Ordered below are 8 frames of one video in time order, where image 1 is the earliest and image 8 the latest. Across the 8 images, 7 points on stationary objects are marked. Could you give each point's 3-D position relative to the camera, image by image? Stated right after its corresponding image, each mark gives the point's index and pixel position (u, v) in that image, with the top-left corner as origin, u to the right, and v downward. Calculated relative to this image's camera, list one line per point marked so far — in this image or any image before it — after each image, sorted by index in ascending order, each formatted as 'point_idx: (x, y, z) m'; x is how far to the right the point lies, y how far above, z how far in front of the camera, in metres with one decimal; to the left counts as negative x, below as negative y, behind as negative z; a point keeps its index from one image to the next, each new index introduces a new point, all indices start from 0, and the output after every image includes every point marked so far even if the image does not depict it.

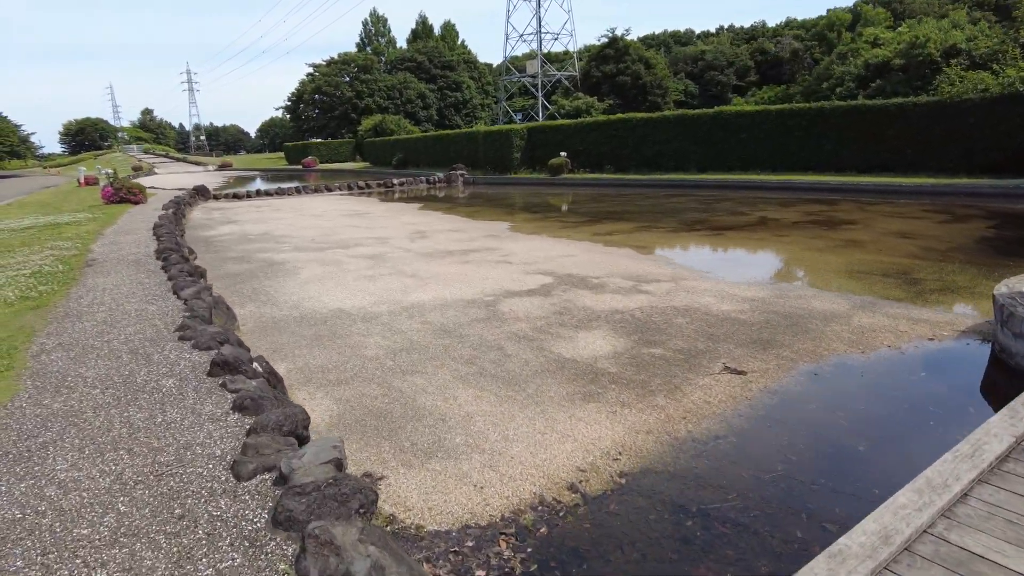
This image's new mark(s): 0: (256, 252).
0: (-3.8, +0.5, +9.6) m
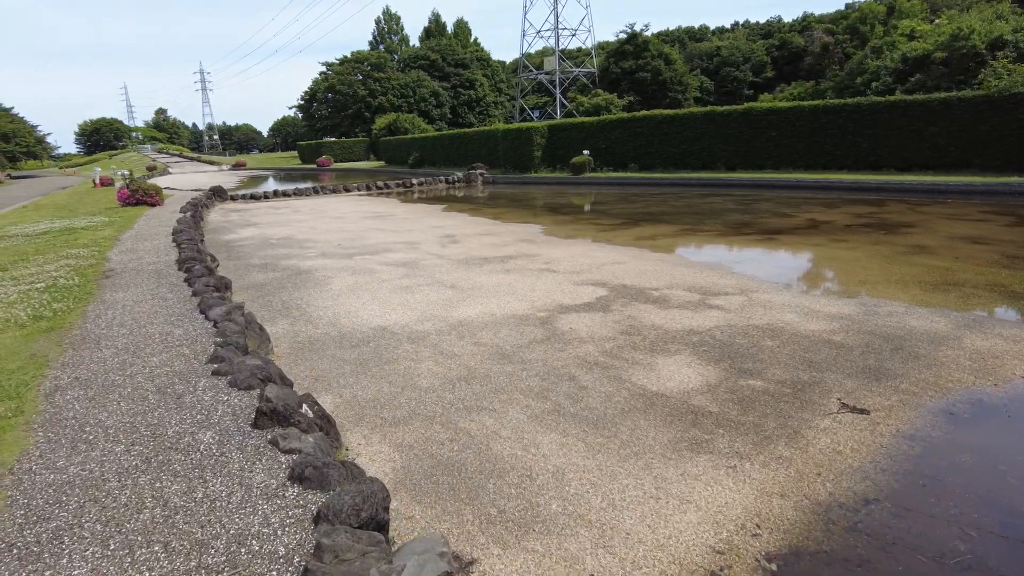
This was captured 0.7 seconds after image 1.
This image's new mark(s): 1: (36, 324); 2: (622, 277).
0: (-3.3, +0.4, +9.1) m
1: (-3.4, -0.3, +4.6) m
2: (+1.2, +0.1, +7.1) m
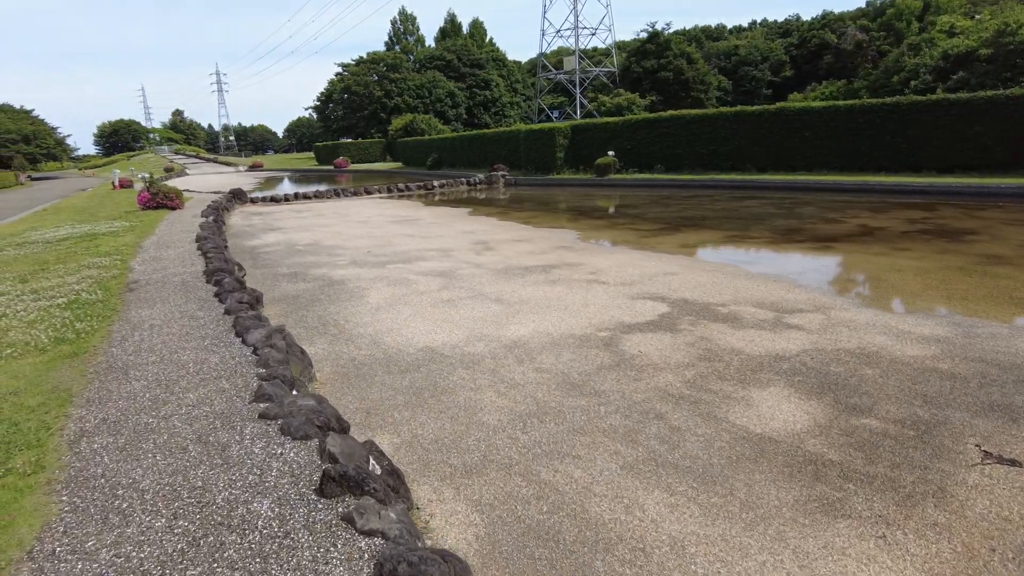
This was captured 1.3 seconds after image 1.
0: (-2.7, +0.3, +8.6) m
1: (-2.9, -0.4, +4.1) m
2: (+1.7, -0.1, +6.6) m
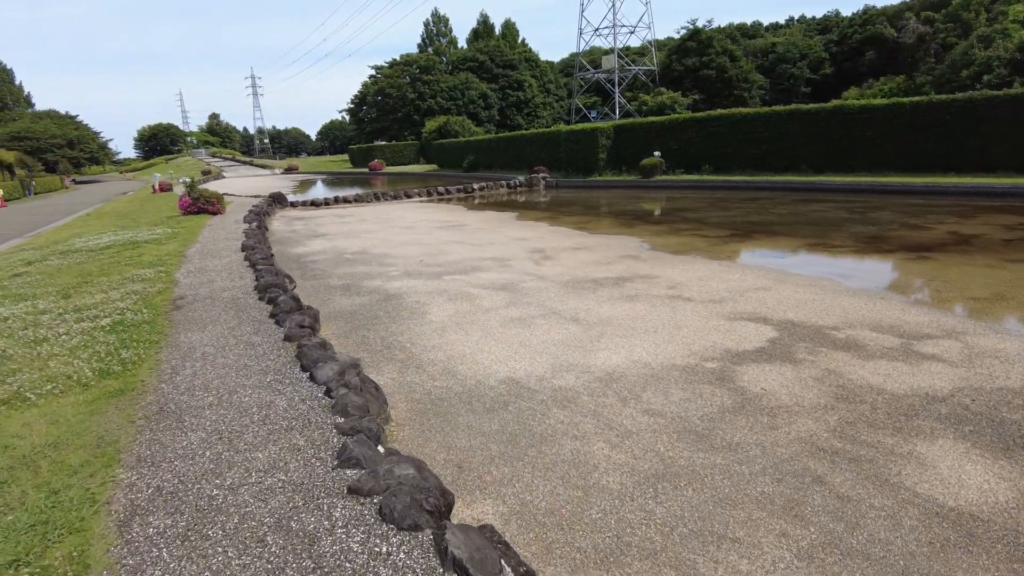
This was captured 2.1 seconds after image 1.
0: (-1.9, +0.1, +8.1) m
1: (-2.3, -0.5, +3.6) m
2: (+2.4, -0.2, +5.9) m
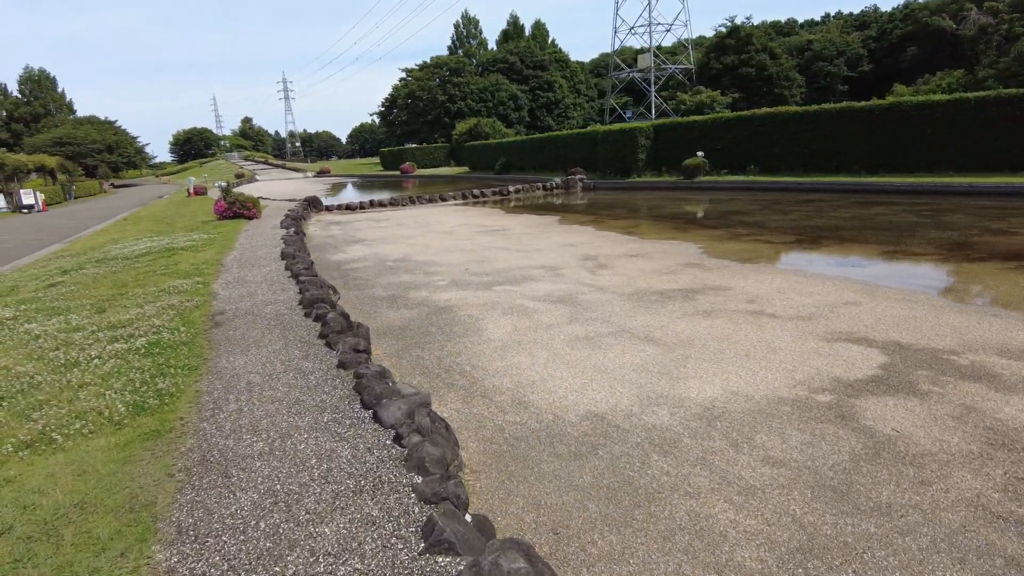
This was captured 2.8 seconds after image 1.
0: (-1.3, 0.0, +7.6) m
1: (-1.8, -0.7, +3.2) m
2: (+3.0, -0.4, +5.2) m
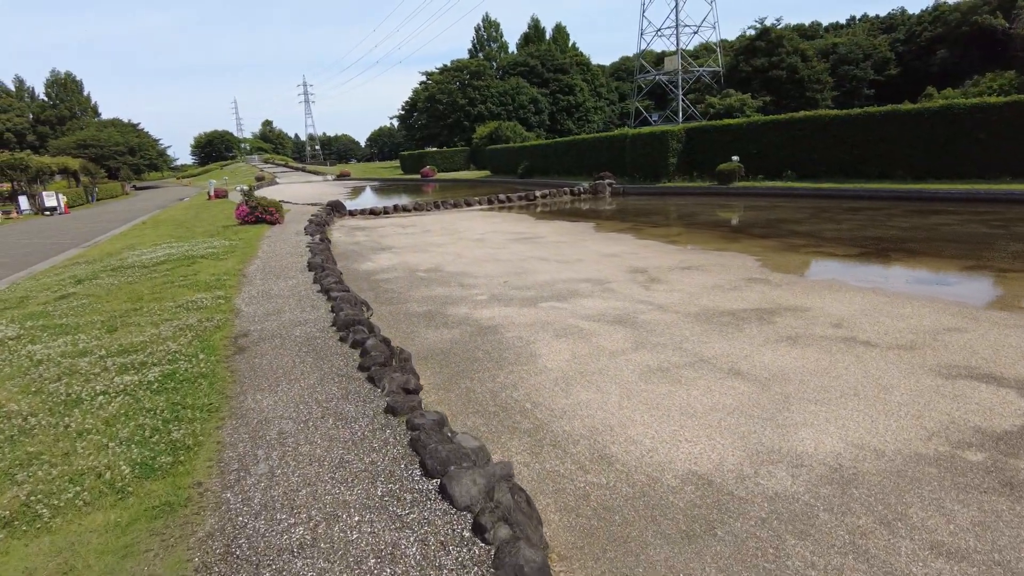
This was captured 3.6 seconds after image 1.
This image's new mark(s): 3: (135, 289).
0: (-0.7, -0.2, +7.0) m
1: (-1.5, -0.8, +2.6) m
2: (+3.5, -0.5, +4.5) m
3: (-4.1, 0.0, +7.0) m
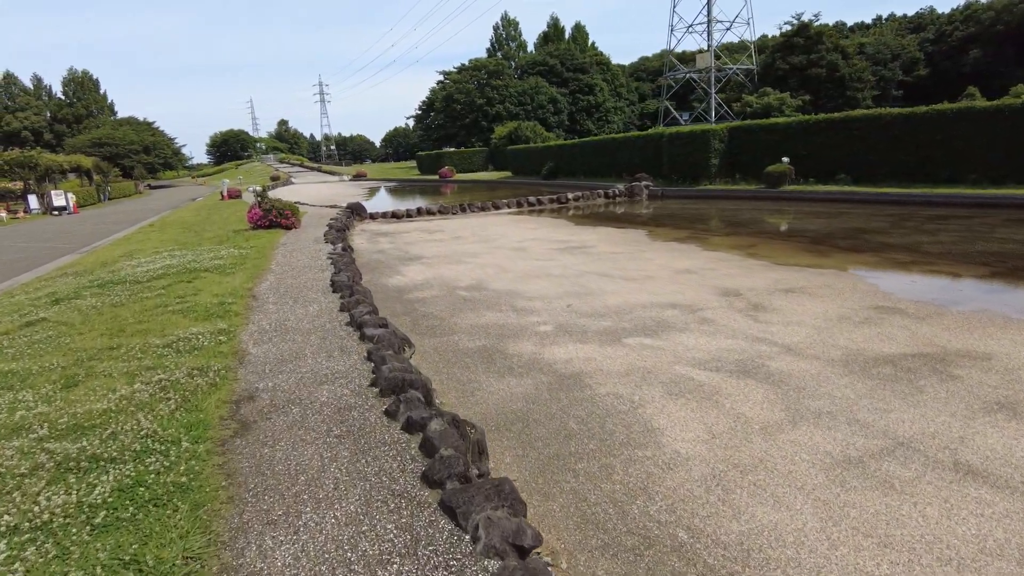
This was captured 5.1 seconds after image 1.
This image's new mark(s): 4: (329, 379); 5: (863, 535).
0: (-0.1, -0.5, +5.6) m
1: (-0.9, -1.0, +1.1) m
2: (+4.1, -0.8, +2.9) m
3: (-3.5, -0.2, +5.6) m
4: (-1.1, -0.5, +3.8) m
5: (+1.4, -1.0, +2.7) m
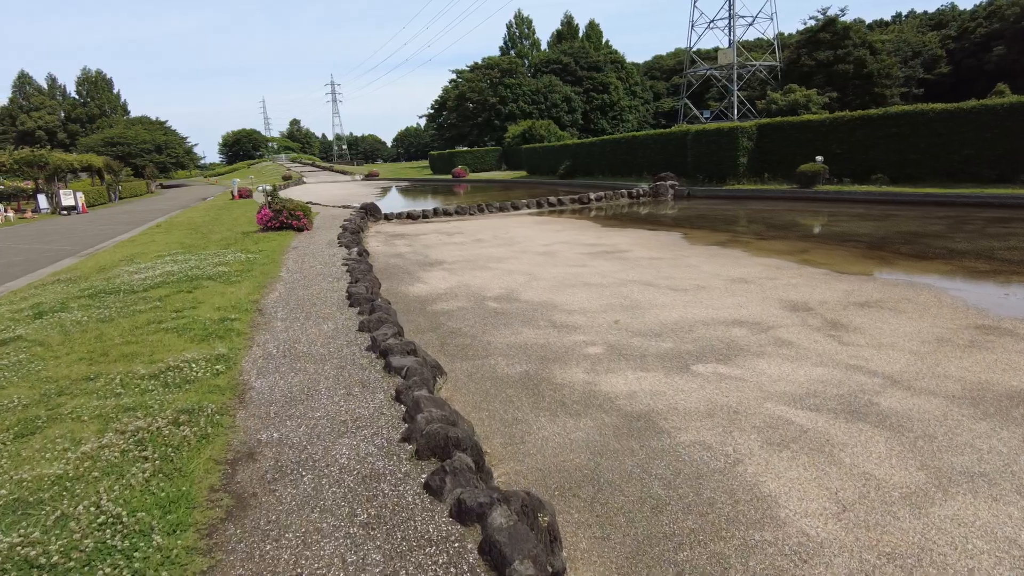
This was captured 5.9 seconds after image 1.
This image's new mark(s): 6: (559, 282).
0: (+0.3, -0.6, +4.7) m
1: (-0.6, -1.2, +0.3) m
2: (+4.4, -1.0, +2.1) m
3: (-3.1, -0.4, +4.9) m
4: (-0.8, -0.6, +3.0) m
5: (+1.7, -1.1, +1.8) m
6: (+0.5, +0.1, +7.8) m
